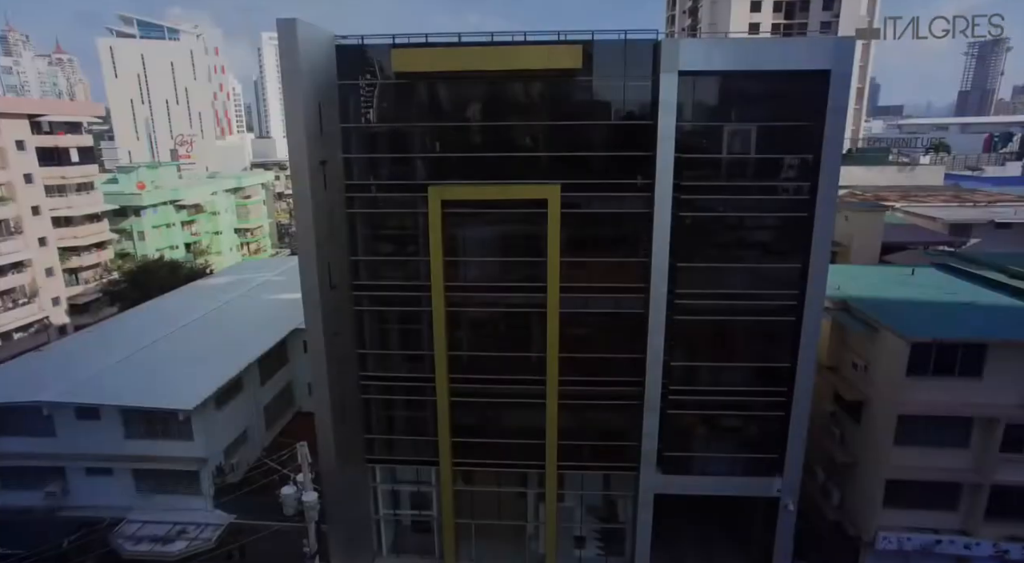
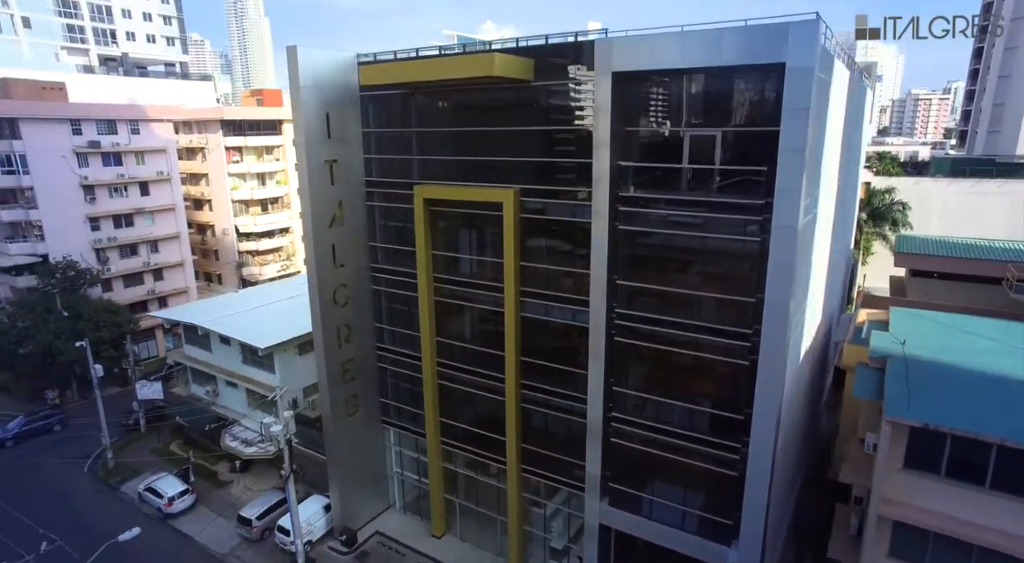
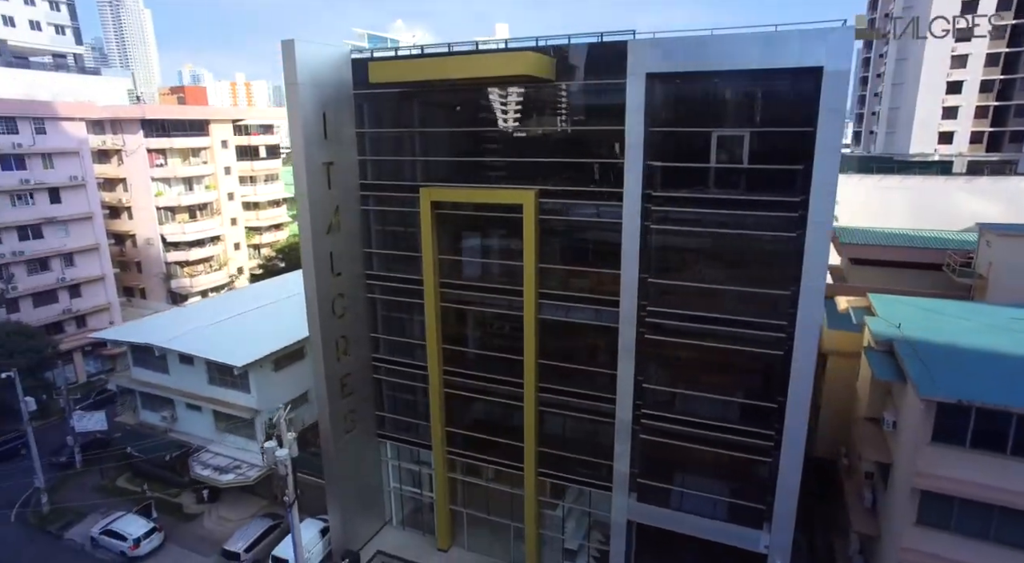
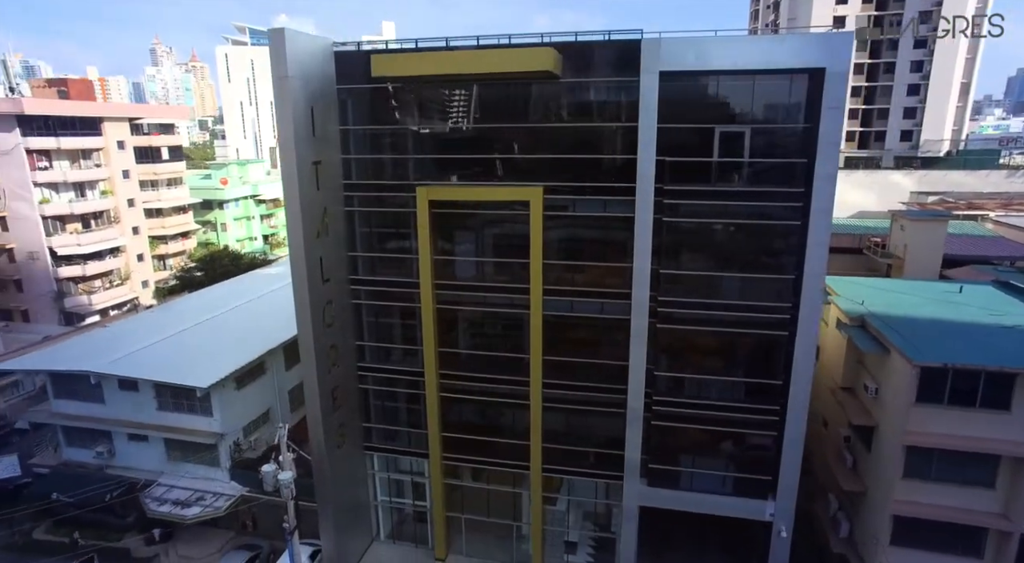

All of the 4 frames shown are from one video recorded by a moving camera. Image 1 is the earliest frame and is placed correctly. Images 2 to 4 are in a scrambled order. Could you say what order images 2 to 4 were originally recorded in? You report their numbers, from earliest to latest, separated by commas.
4, 3, 2
